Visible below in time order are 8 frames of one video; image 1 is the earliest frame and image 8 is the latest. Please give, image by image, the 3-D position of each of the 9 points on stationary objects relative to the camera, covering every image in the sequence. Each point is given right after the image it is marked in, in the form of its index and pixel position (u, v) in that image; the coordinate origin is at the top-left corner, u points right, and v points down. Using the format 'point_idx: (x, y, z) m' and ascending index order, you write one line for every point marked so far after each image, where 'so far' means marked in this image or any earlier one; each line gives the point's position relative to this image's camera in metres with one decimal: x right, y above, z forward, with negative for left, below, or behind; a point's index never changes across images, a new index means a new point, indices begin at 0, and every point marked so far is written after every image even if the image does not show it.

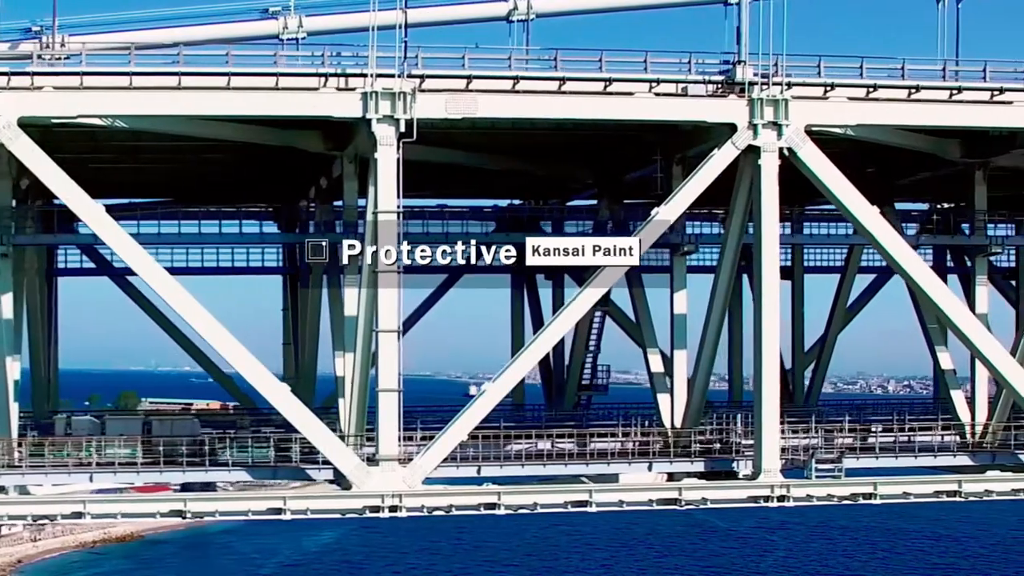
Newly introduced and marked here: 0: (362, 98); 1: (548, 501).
0: (-1.3, +1.7, +19.2) m
1: (+0.3, -1.9, +19.3) m
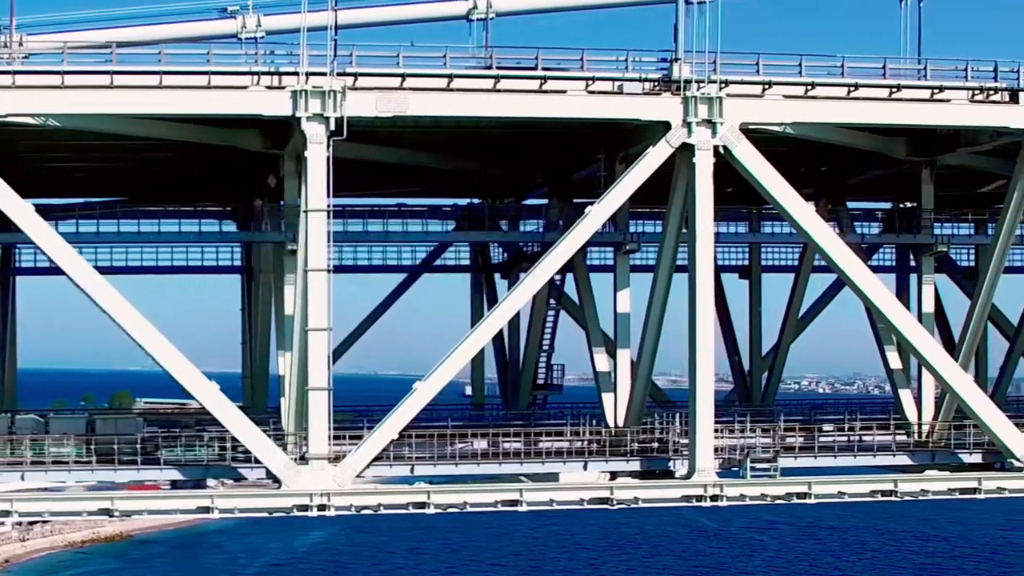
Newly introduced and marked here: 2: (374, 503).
0: (-2.0, +1.7, +19.1) m
1: (-0.3, -1.9, +19.2) m
2: (-1.2, -1.9, +19.0) m
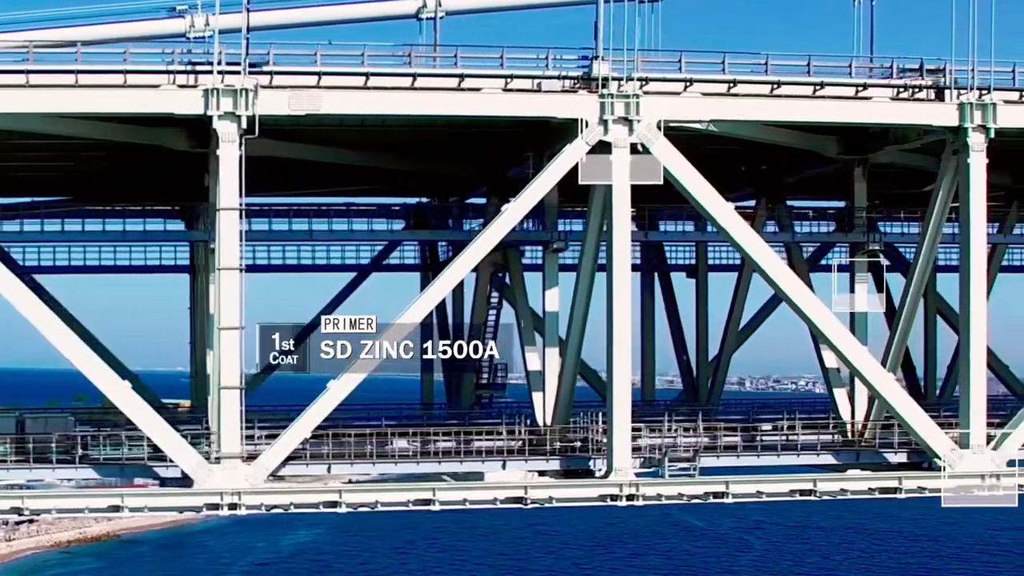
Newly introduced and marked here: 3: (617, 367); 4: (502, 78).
0: (-2.7, +1.7, +19.1) m
1: (-1.1, -1.9, +19.2) m
2: (-2.0, -1.9, +19.0) m
3: (+1.0, -0.7, +19.6) m
4: (-0.1, +2.0, +20.0) m
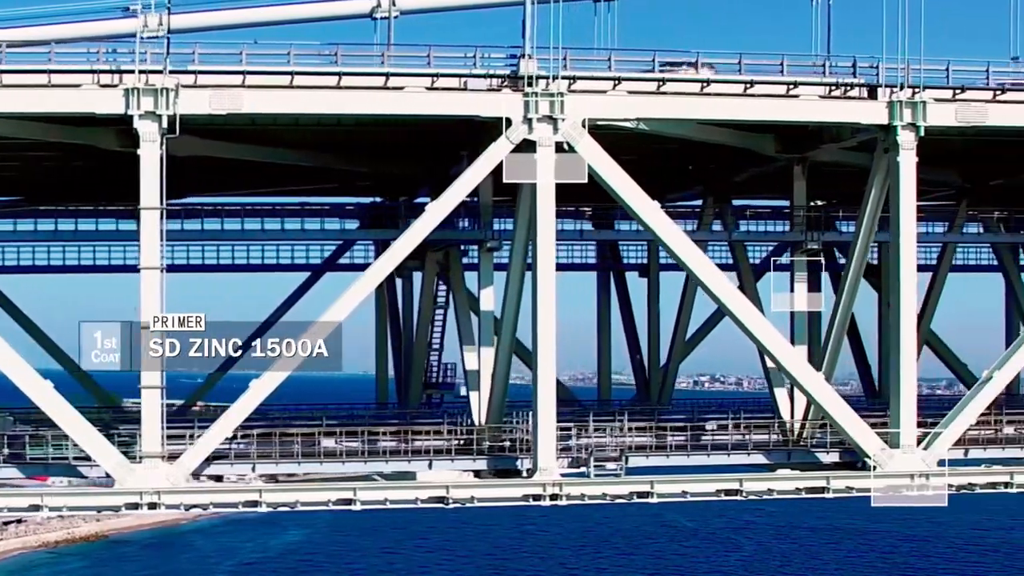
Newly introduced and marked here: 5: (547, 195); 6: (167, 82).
0: (-3.4, +1.7, +19.1) m
1: (-1.8, -1.9, +19.1) m
2: (-2.7, -1.9, +19.0) m
3: (+0.3, -0.7, +19.6) m
4: (-0.8, +2.0, +20.0) m
5: (+0.3, +0.9, +19.4) m
6: (-3.1, +1.9, +19.4) m
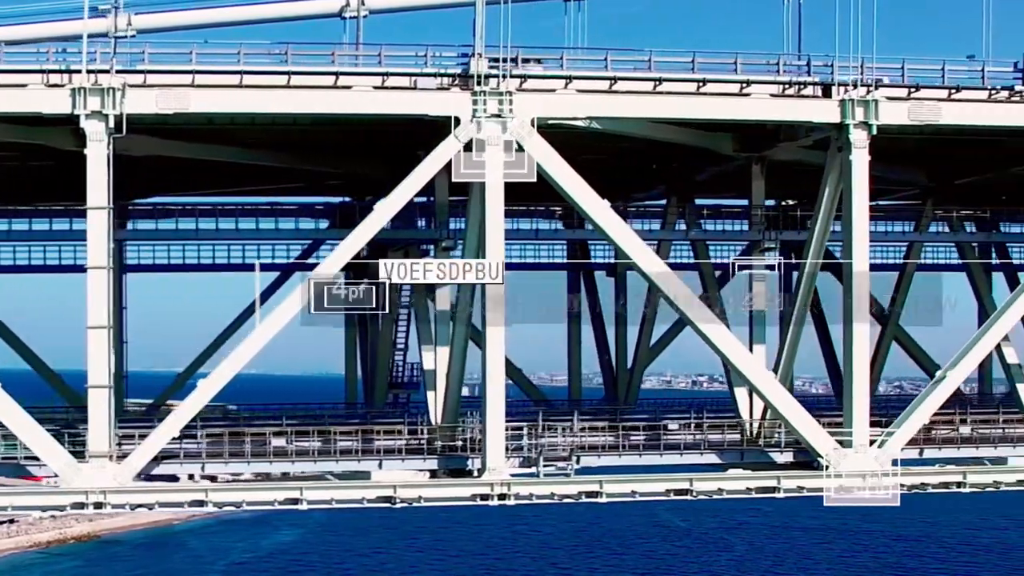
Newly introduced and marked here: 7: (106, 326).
0: (-3.9, +1.7, +19.1) m
1: (-2.3, -1.9, +19.1) m
2: (-3.2, -1.9, +19.0) m
3: (-0.2, -0.7, +19.6) m
4: (-1.2, +2.0, +20.0) m
5: (-0.1, +0.9, +19.4) m
6: (-3.6, +1.9, +19.4) m
7: (-3.6, -0.3, +19.0) m
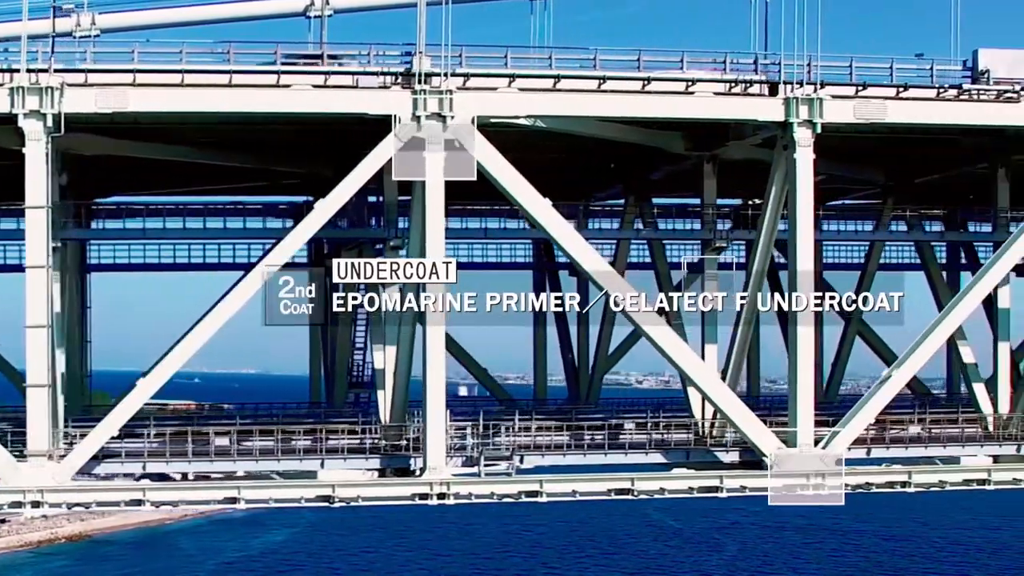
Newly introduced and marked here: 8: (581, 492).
0: (-4.5, +1.7, +19.1) m
1: (-2.8, -1.9, +19.1) m
2: (-3.7, -1.9, +19.0) m
3: (-0.7, -0.7, +19.5) m
4: (-1.8, +2.0, +19.9) m
5: (-0.7, +0.9, +19.4) m
6: (-4.1, +1.9, +19.4) m
7: (-4.1, -0.3, +19.0) m
8: (+0.6, -1.9, +19.6) m
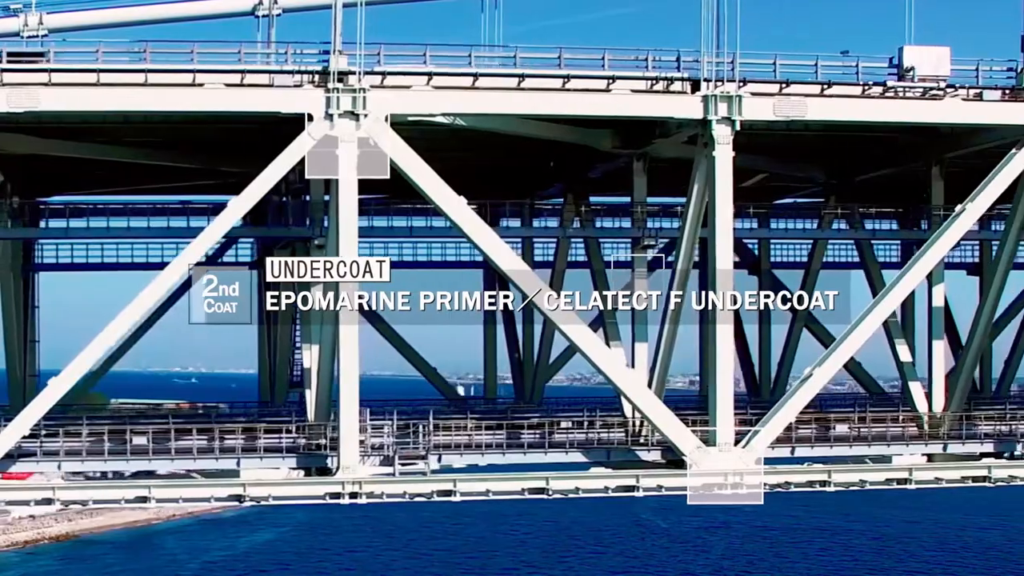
0: (-5.2, +1.7, +19.1) m
1: (-3.6, -1.9, +19.1) m
2: (-4.5, -1.9, +18.9) m
3: (-1.5, -0.7, +19.5) m
4: (-2.6, +2.0, +19.9) m
5: (-1.5, +0.9, +19.3) m
6: (-4.9, +1.9, +19.4) m
7: (-4.9, -0.3, +19.0) m
8: (-0.1, -1.8, +19.6) m
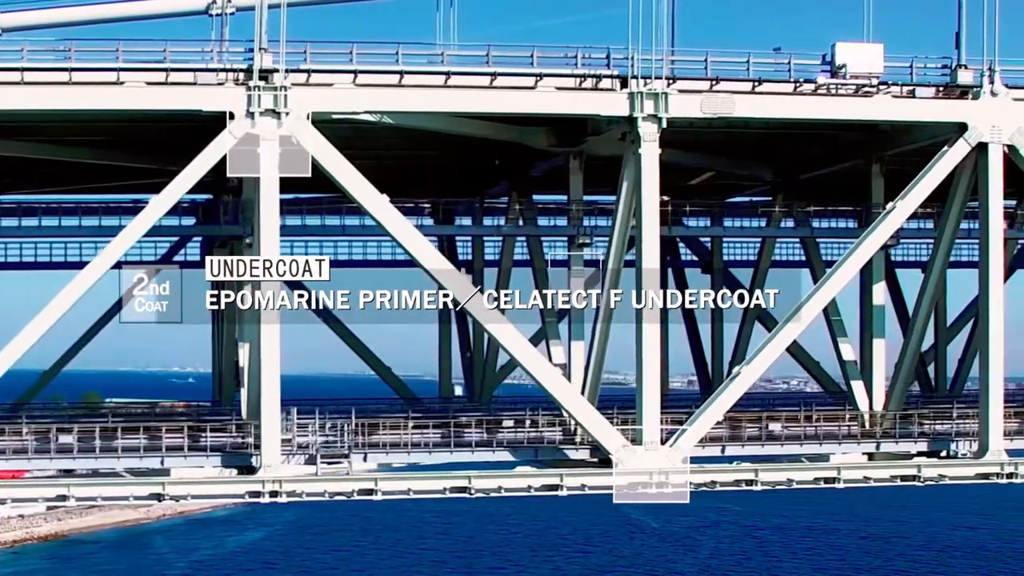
0: (-6.0, +1.8, +19.1) m
1: (-4.3, -1.8, +19.1) m
2: (-5.2, -1.8, +18.9) m
3: (-2.2, -0.7, +19.4) m
4: (-3.3, +2.0, +19.9) m
5: (-2.2, +0.9, +19.3) m
6: (-5.6, +1.9, +19.4) m
7: (-5.6, -0.3, +19.0) m
8: (-0.8, -1.8, +19.5) m
